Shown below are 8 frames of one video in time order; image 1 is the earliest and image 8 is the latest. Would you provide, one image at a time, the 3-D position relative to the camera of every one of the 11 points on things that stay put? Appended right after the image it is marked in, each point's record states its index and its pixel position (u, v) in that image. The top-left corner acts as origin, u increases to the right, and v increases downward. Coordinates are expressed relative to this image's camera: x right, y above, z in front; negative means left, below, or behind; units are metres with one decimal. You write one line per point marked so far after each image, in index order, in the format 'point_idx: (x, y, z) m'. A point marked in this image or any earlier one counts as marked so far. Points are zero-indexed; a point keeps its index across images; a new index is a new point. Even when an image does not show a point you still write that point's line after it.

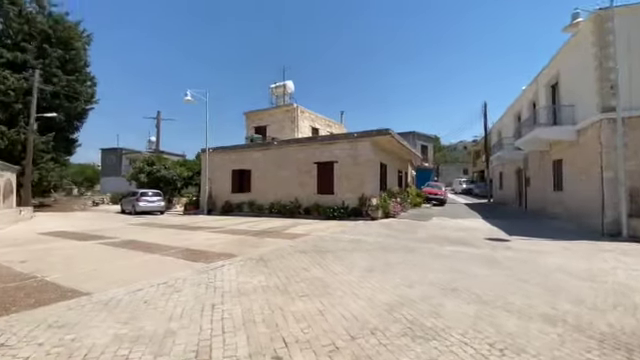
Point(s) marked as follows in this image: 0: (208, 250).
0: (-3.9, -2.4, +10.4) m
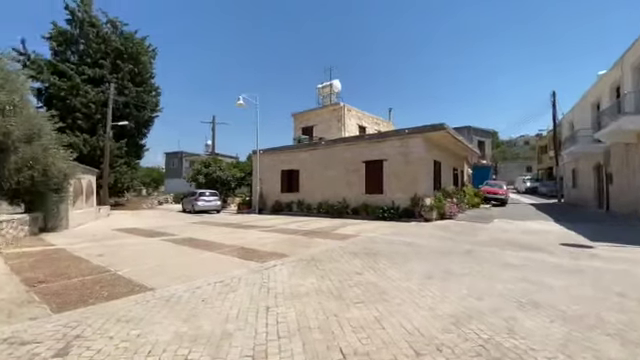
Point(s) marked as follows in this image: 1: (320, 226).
0: (-2.1, -2.4, +10.5) m
1: (0.0, -2.6, +16.7) m
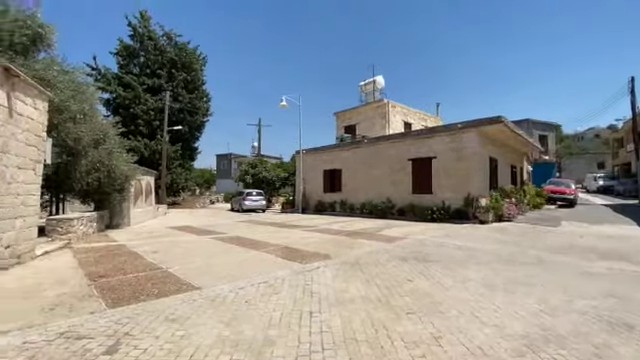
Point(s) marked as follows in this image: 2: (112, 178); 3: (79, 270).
0: (-0.6, -2.4, +10.3) m
1: (+2.4, -2.5, +16.2) m
2: (-10.7, +0.1, +15.5) m
3: (-6.2, -2.3, +7.8) m
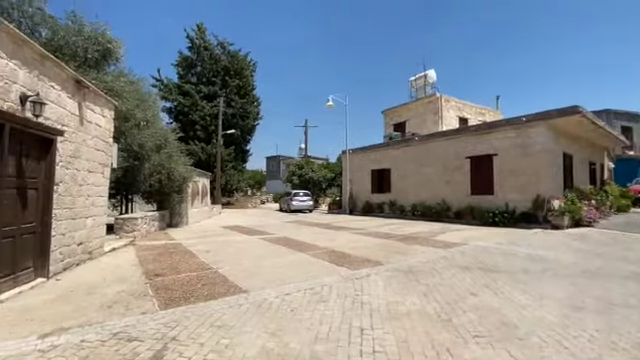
0: (+1.1, -2.4, +9.8) m
1: (+4.9, -2.5, +15.2) m
2: (-8.2, 0.0, +16.5) m
3: (-5.0, -2.4, +8.2) m
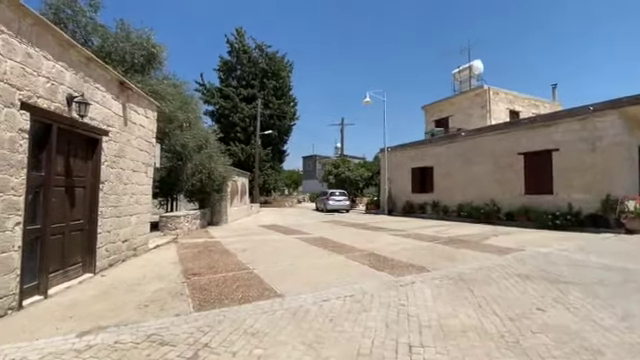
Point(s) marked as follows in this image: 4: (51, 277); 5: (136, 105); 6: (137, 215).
0: (+2.3, -2.4, +9.2) m
1: (+6.7, -2.5, +14.0) m
2: (-6.1, 0.0, +16.9) m
3: (-3.9, -2.4, +8.3) m
4: (-5.4, -1.9, +6.0) m
5: (-5.5, +2.2, +9.0) m
6: (-5.6, -1.1, +9.2) m
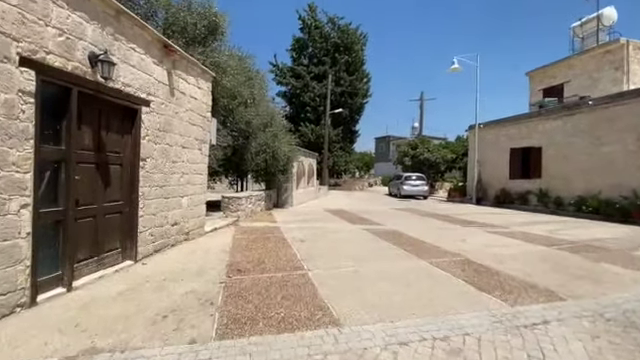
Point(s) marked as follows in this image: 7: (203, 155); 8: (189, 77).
0: (+3.9, -2.0, +6.6) m
1: (+9.4, -1.9, +10.2) m
2: (-2.4, +1.1, +15.9) m
3: (-2.3, -1.8, +7.2) m
4: (-4.2, -1.5, +5.2) m
5: (-3.6, +2.8, +7.9) m
6: (-3.7, -0.5, +8.4) m
7: (-3.5, +0.8, +9.0) m
8: (-3.6, +2.8, +8.1) m
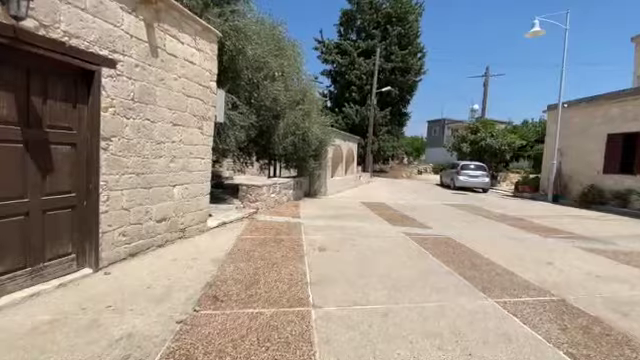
0: (+4.1, -2.0, +4.0) m
1: (+10.1, -2.0, +6.7) m
2: (-0.6, +1.7, +14.0) m
3: (-1.9, -1.6, +5.5) m
4: (-4.2, -1.3, +3.9) m
5: (-3.0, +3.1, +6.2) m
6: (-3.1, -0.1, +6.8) m
7: (-2.8, +1.1, +7.3) m
8: (-2.9, +3.1, +6.4) m
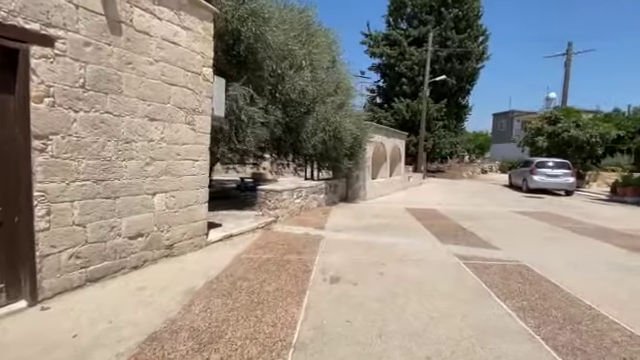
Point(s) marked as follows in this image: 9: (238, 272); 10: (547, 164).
0: (+3.7, -2.1, +1.5) m
1: (+10.1, -2.0, +3.1) m
2: (+0.9, +1.6, +12.3) m
3: (-1.9, -1.7, +4.1) m
4: (-4.4, -1.4, +2.9) m
5: (-2.9, +3.0, +5.0) m
6: (-2.8, -0.2, +5.7) m
7: (-2.5, +1.0, +6.1) m
8: (-2.8, +3.0, +5.2) m
9: (-1.4, -1.6, +5.5) m
10: (+14.2, +1.0, +18.7) m
